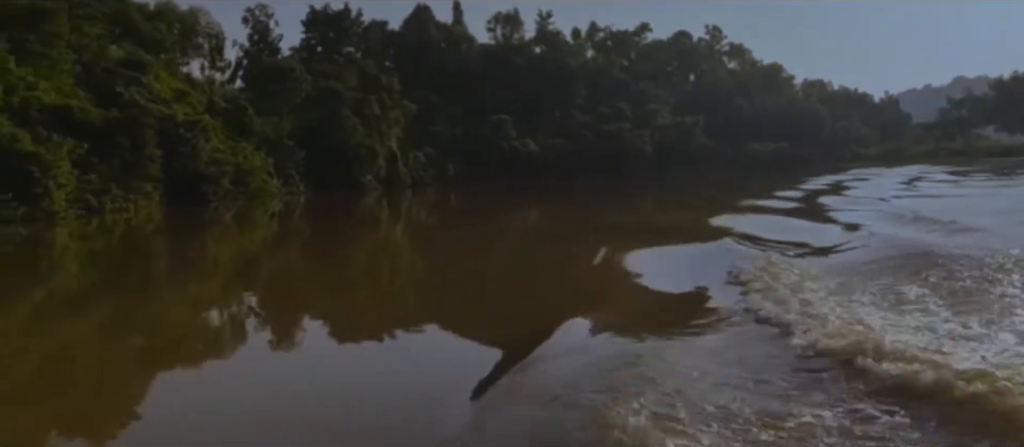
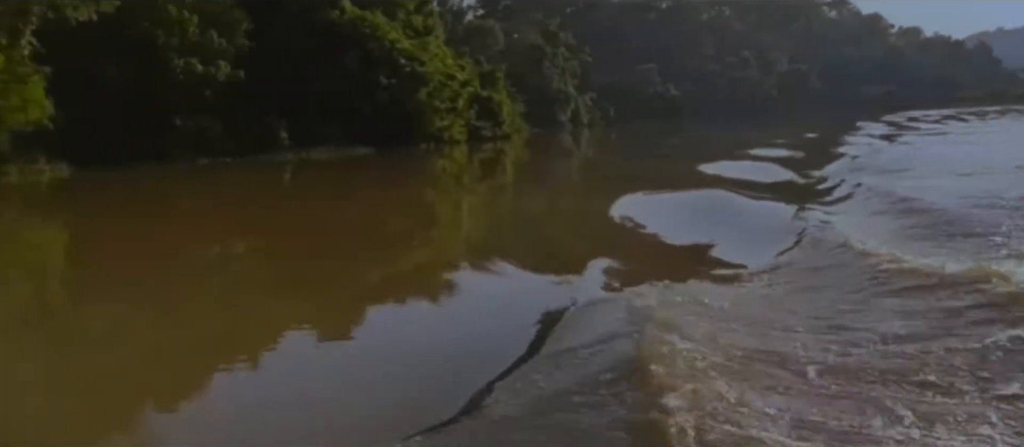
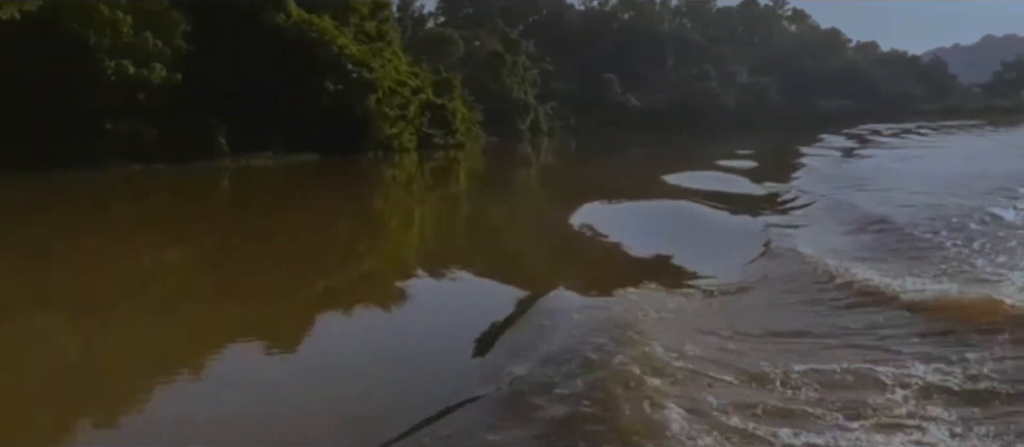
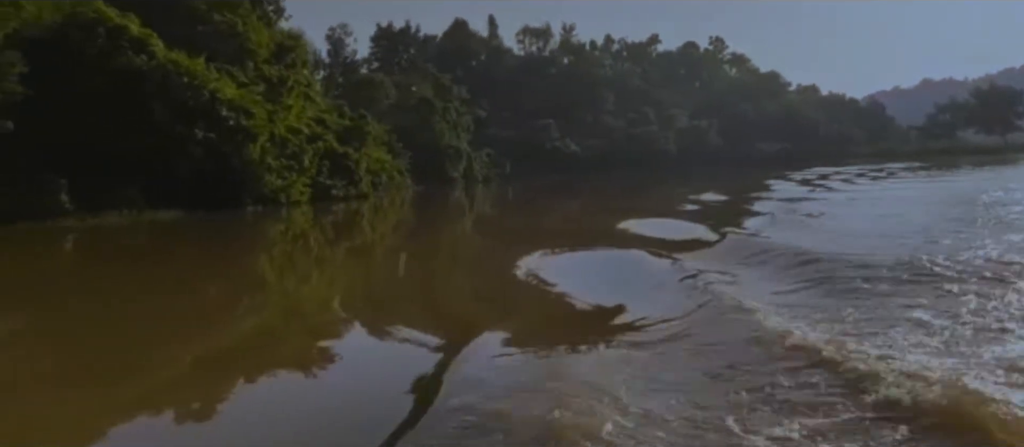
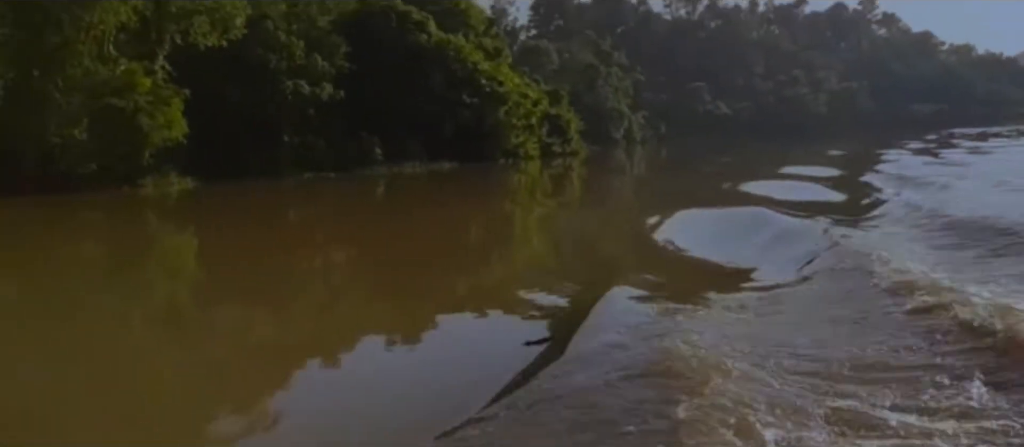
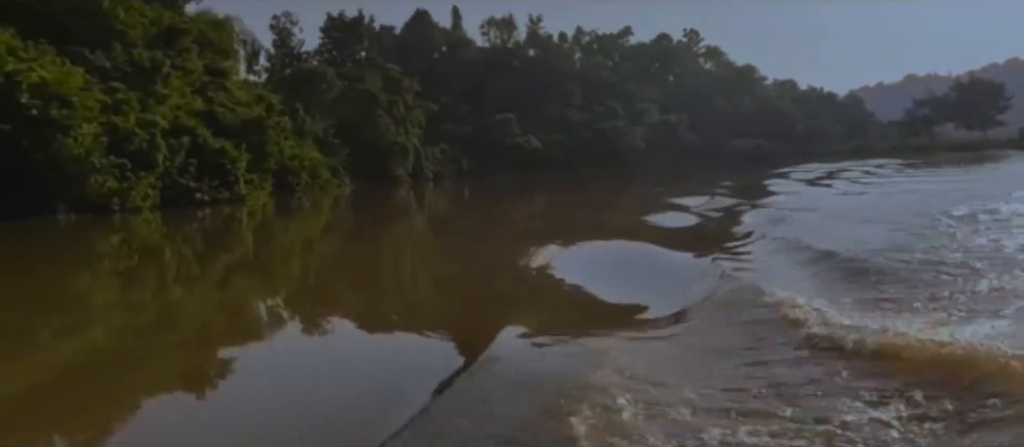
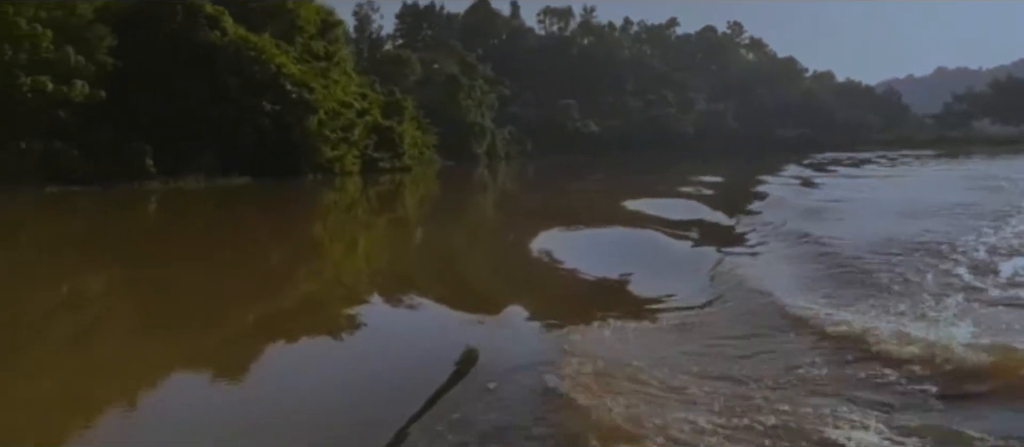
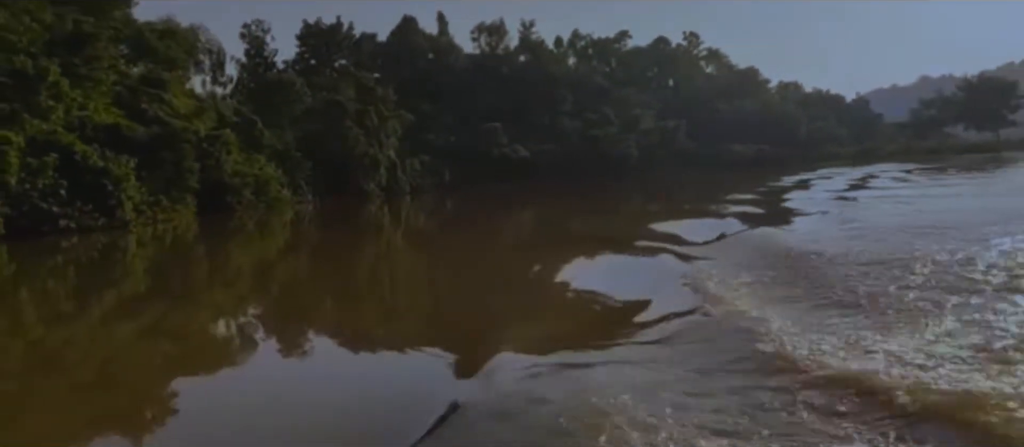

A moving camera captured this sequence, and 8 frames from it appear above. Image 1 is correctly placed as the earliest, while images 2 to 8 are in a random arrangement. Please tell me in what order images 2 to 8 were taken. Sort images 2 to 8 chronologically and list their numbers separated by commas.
8, 6, 4, 7, 3, 2, 5
